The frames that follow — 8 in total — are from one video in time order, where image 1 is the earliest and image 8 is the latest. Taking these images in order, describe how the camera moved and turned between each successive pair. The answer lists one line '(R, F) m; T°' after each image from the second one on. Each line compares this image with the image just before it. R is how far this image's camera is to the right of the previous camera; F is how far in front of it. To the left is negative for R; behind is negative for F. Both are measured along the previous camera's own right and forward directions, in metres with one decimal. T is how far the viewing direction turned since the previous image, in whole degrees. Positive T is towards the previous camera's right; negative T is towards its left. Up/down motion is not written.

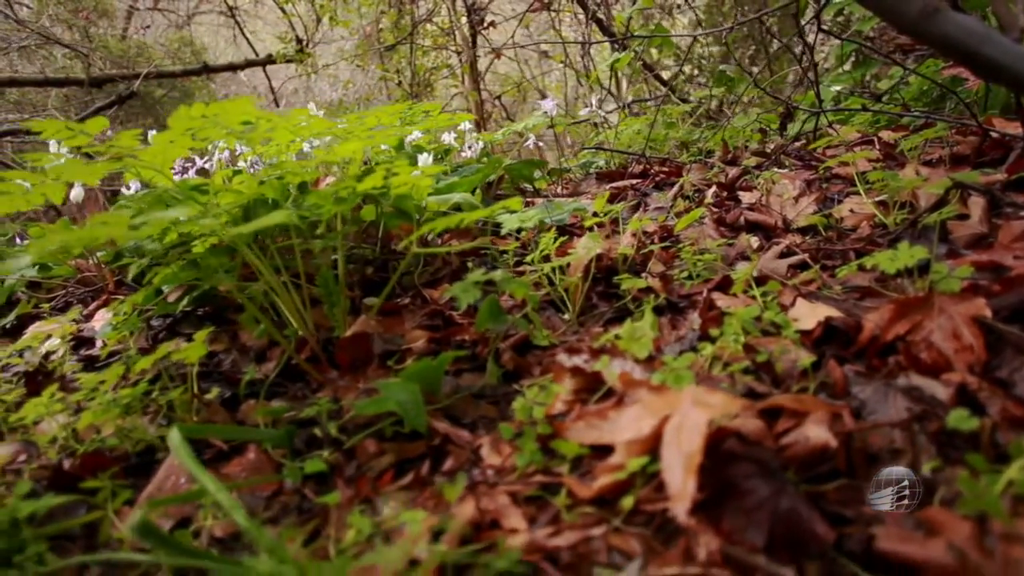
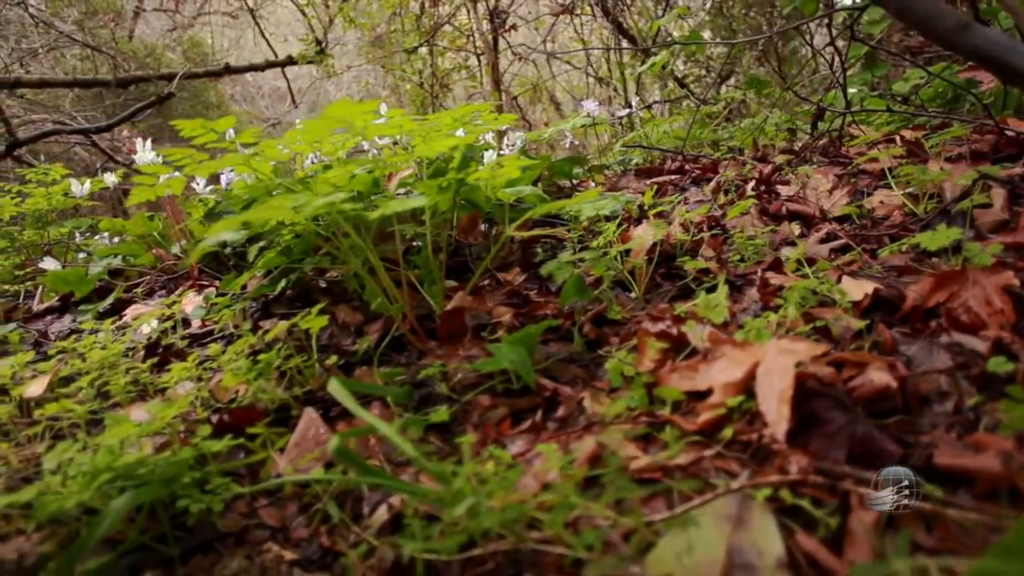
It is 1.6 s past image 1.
(-0.5, -0.2) m; 0°
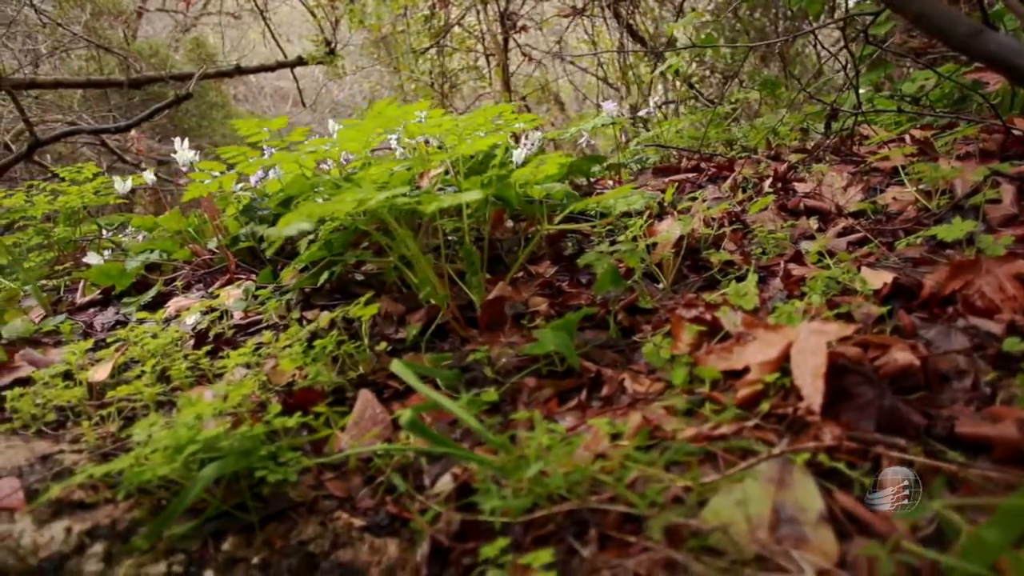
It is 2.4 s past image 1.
(-0.2, -0.1) m; 0°
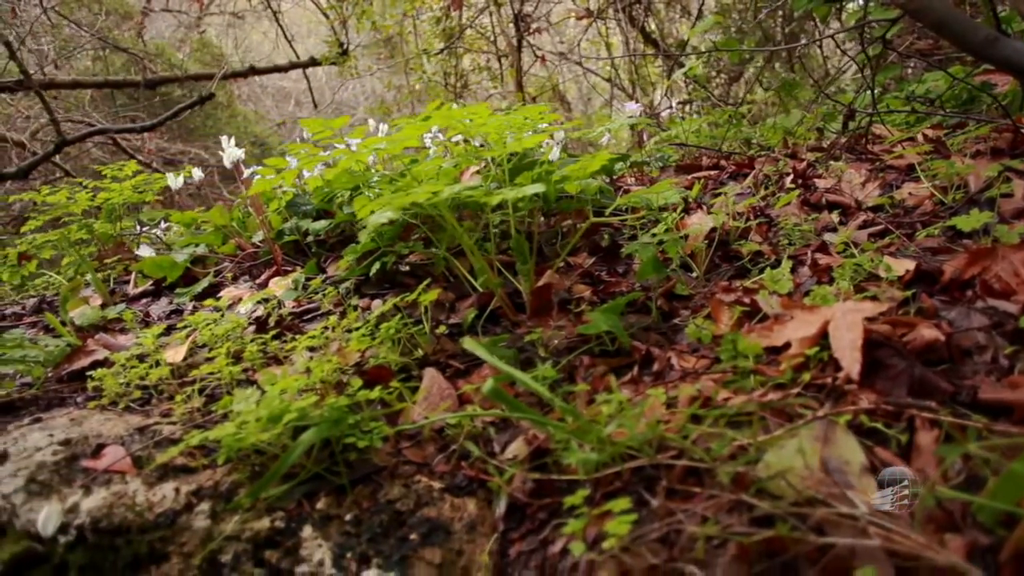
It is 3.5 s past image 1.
(-0.3, -0.1) m; 0°
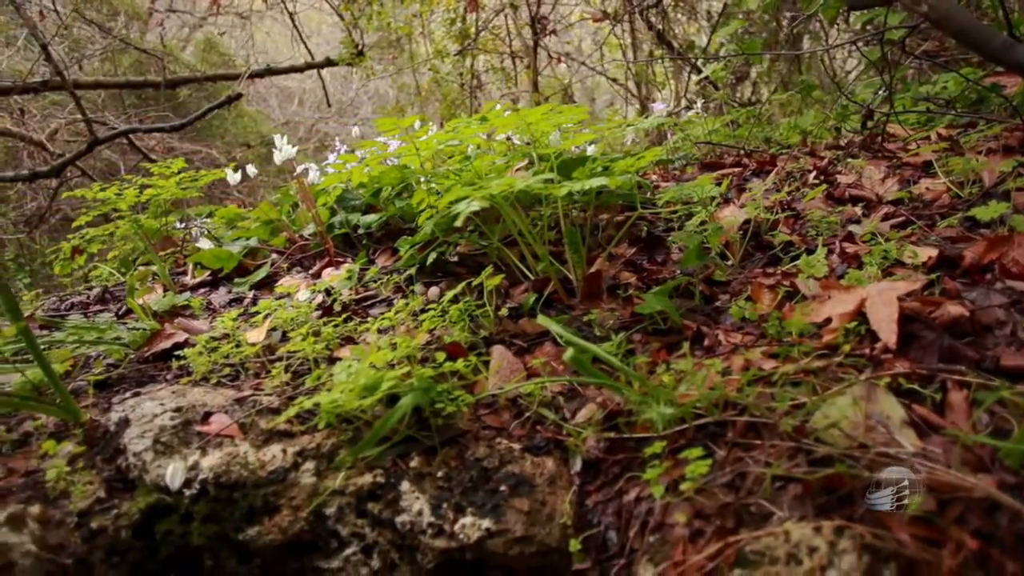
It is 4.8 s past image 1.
(-0.4, -0.2) m; 0°
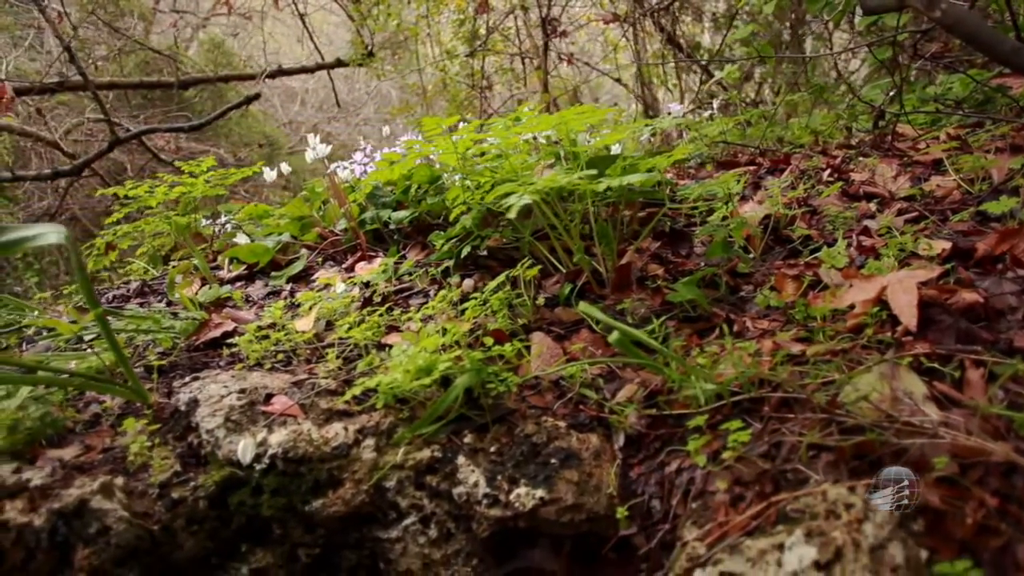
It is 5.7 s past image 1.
(-0.3, -0.1) m; 0°
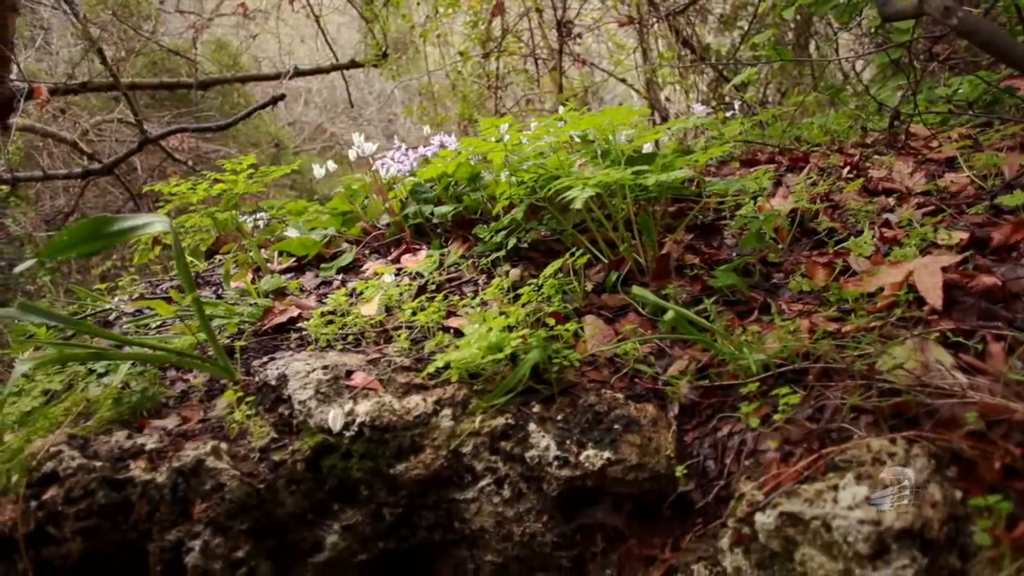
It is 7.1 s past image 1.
(-0.4, -0.2) m; 0°
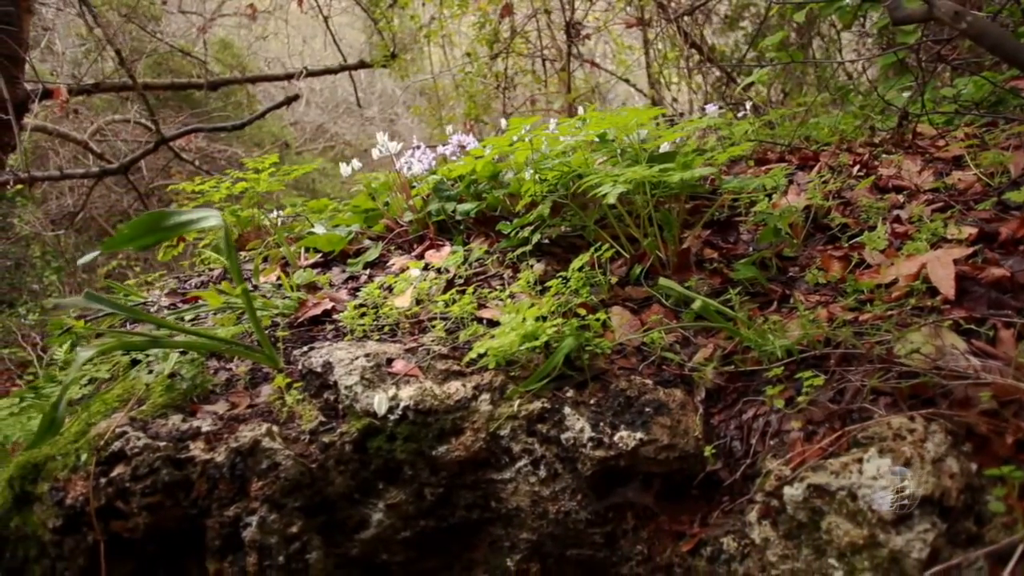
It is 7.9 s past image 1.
(-0.2, -0.1) m; 0°
